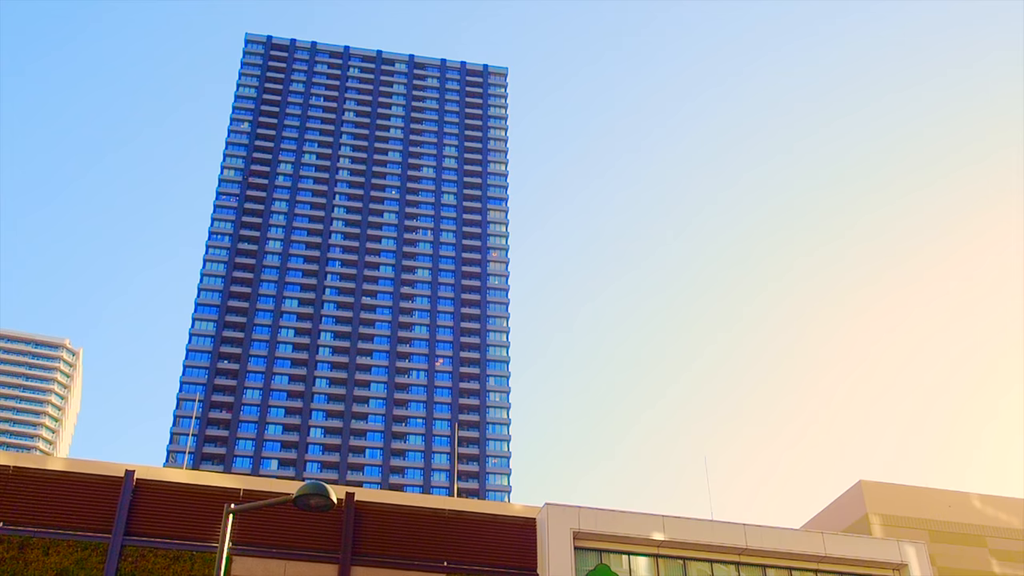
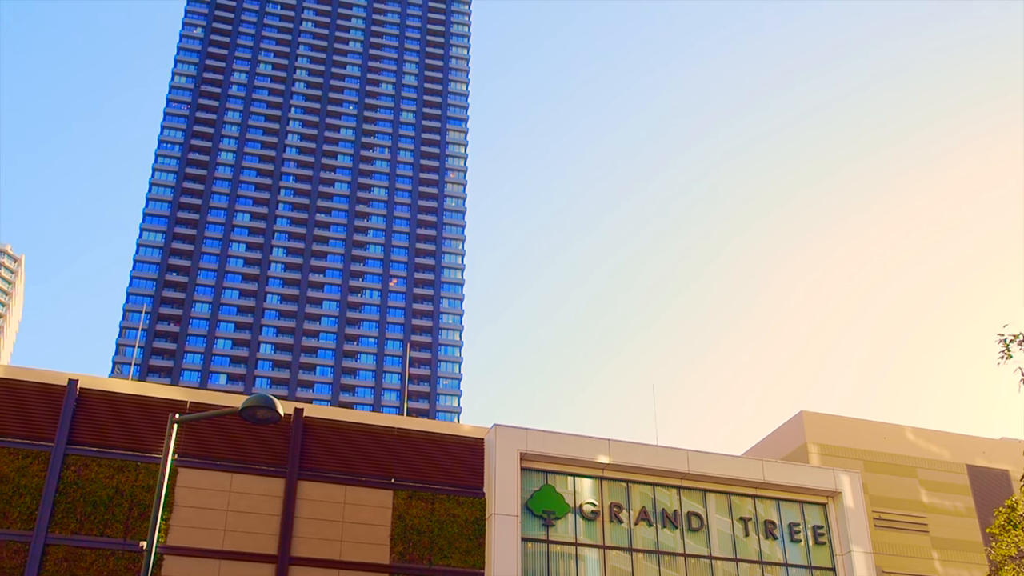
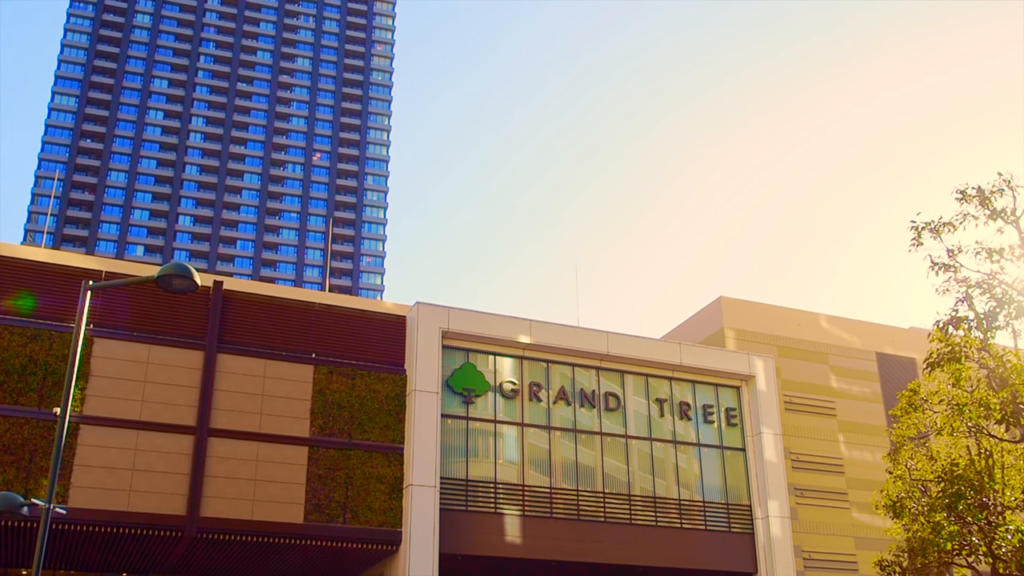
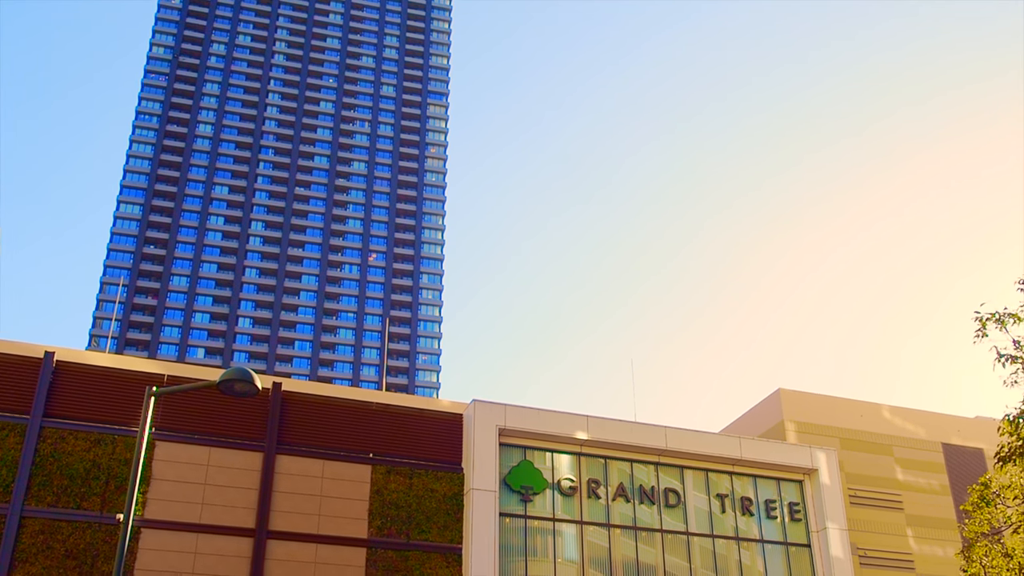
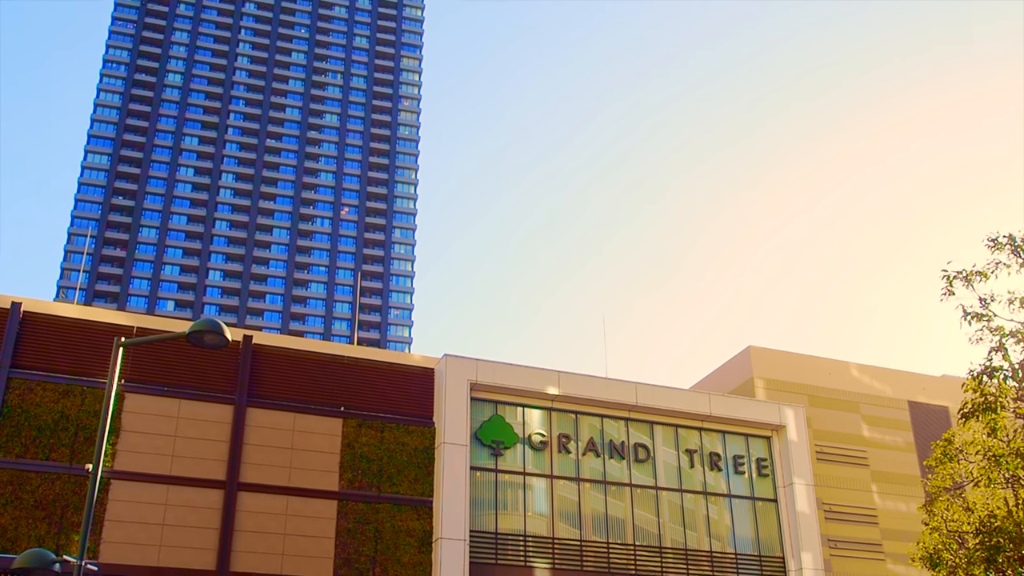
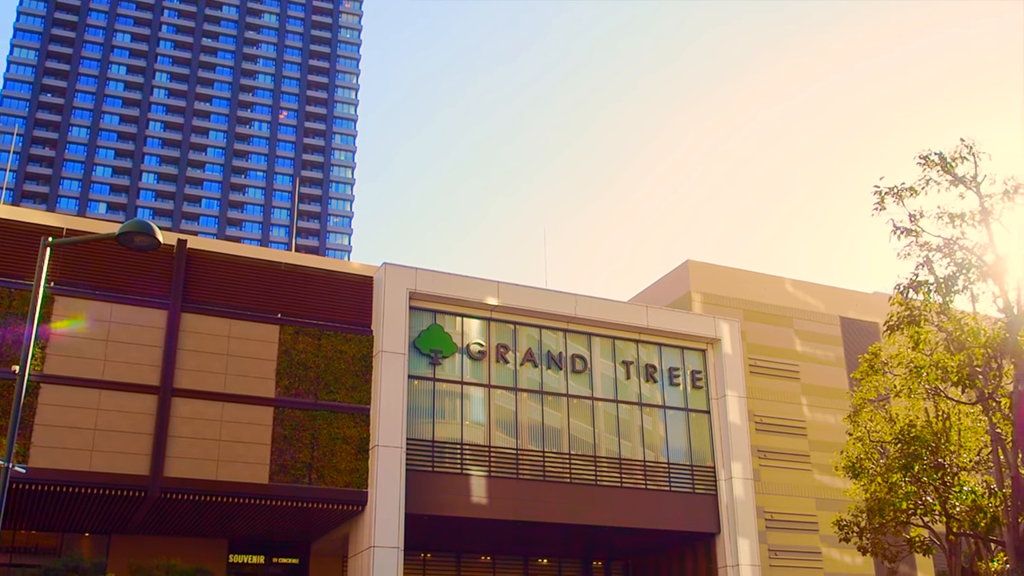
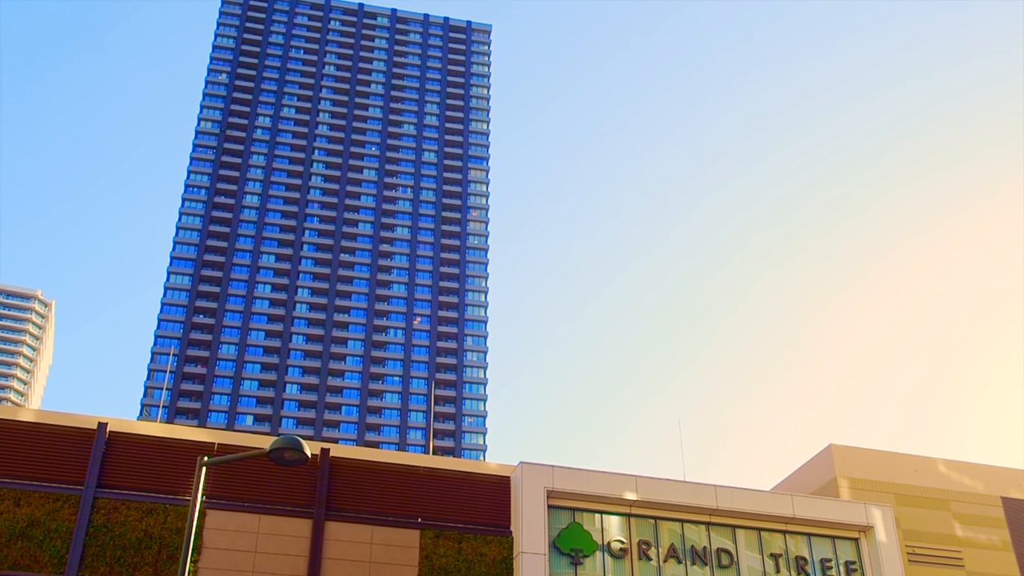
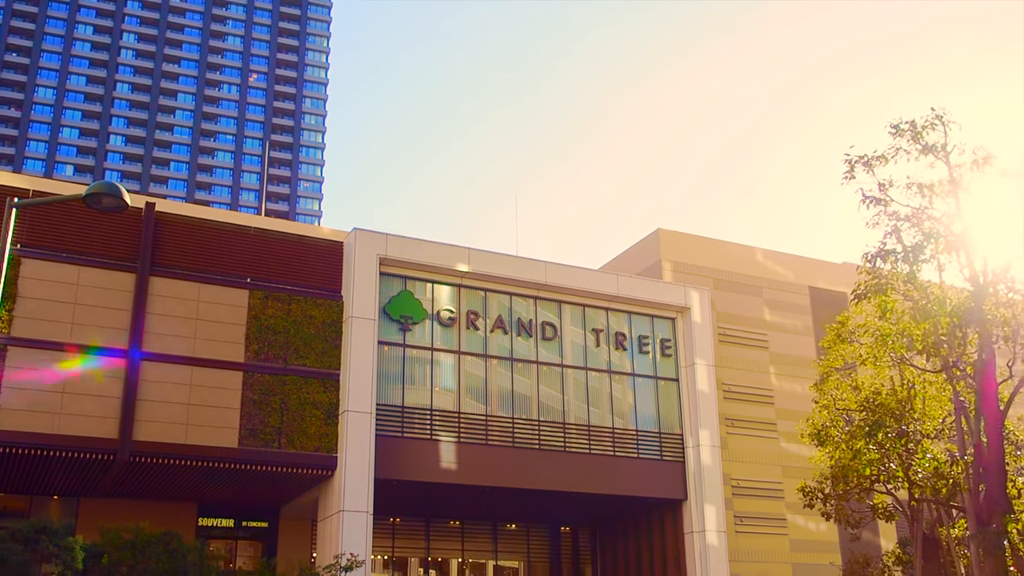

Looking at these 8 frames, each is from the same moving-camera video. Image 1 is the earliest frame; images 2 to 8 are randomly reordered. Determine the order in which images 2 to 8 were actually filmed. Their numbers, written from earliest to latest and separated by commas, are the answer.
7, 2, 4, 5, 3, 6, 8
